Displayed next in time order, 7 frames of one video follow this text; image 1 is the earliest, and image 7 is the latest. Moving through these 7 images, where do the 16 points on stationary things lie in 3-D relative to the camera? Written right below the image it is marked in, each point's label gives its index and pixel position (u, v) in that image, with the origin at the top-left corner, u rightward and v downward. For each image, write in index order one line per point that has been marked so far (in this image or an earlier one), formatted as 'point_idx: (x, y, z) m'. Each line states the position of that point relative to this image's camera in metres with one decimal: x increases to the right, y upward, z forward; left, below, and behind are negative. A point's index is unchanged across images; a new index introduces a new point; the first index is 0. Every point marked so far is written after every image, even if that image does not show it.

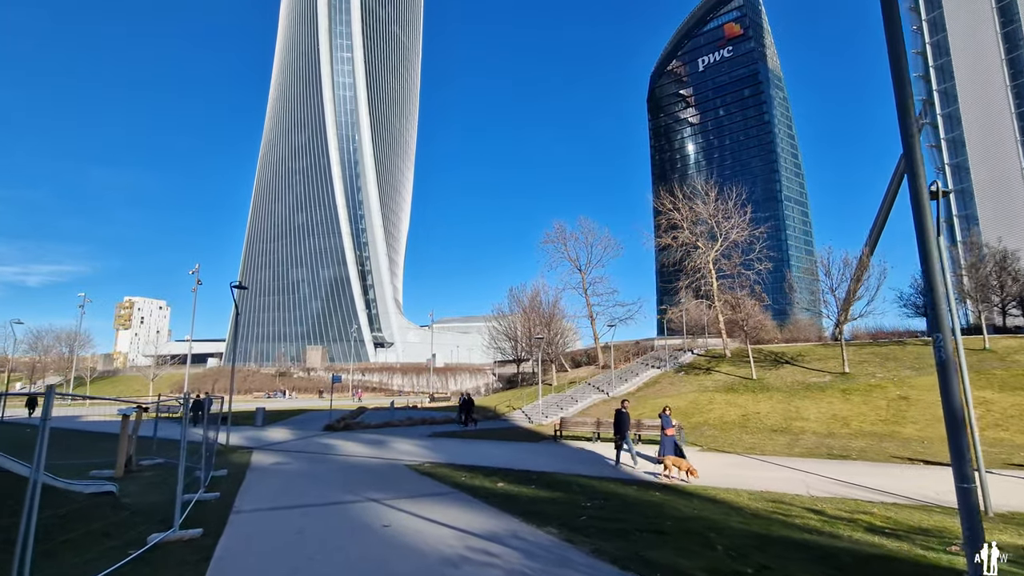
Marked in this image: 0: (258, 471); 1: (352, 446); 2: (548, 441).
0: (-6.2, -4.5, +12.5) m
1: (-5.2, -5.2, +16.7) m
2: (+1.2, -5.2, +17.4) m
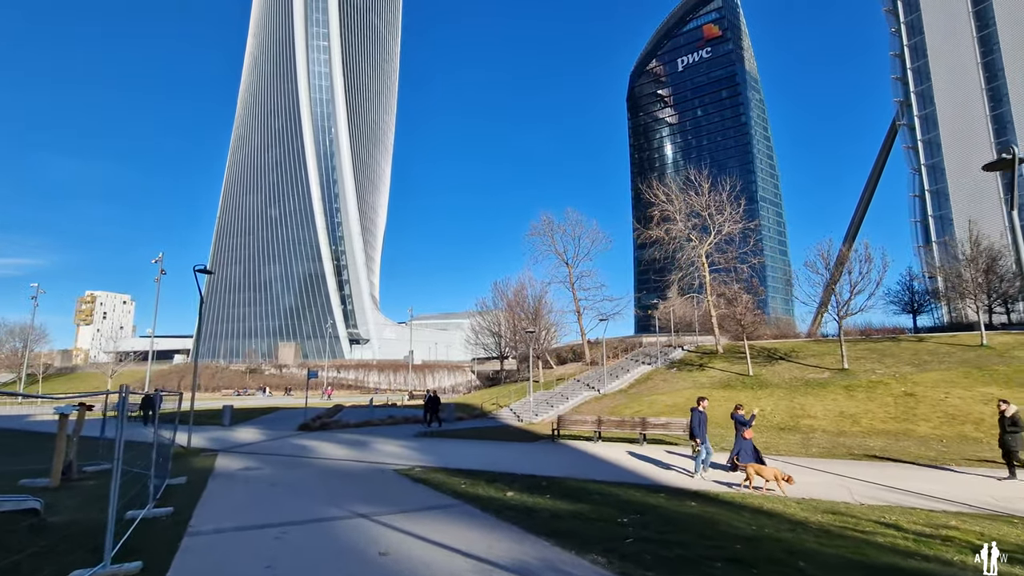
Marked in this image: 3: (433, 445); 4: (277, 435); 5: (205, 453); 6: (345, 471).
0: (-6.2, -4.1, +10.8) m
1: (-5.4, -4.7, +15.1) m
2: (+1.0, -4.8, +16.1) m
3: (-2.4, -4.8, +15.7) m
4: (-8.5, -5.4, +18.6) m
5: (-8.6, -4.7, +14.3) m
6: (-3.7, -4.1, +11.4) m
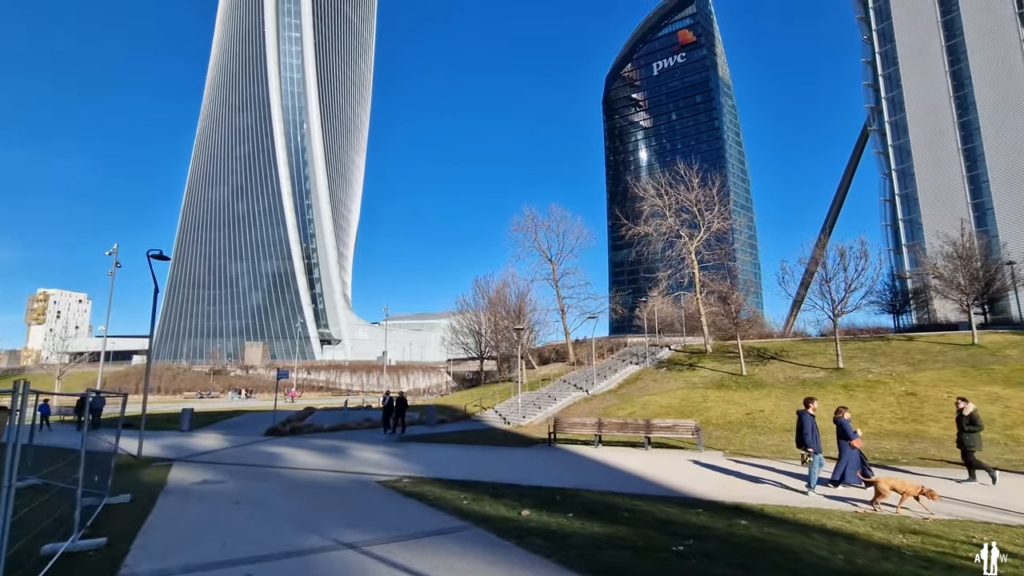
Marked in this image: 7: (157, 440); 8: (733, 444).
0: (-6.1, -3.8, +9.2) m
1: (-5.5, -4.4, +13.5) m
2: (+0.8, -4.6, +14.8) m
3: (-2.6, -4.6, +14.3) m
4: (-8.9, -5.0, +16.8) m
5: (-8.7, -4.3, +12.6) m
6: (-3.7, -3.8, +9.9) m
7: (-11.6, -5.0, +16.8) m
8: (+6.4, -4.6, +14.9) m
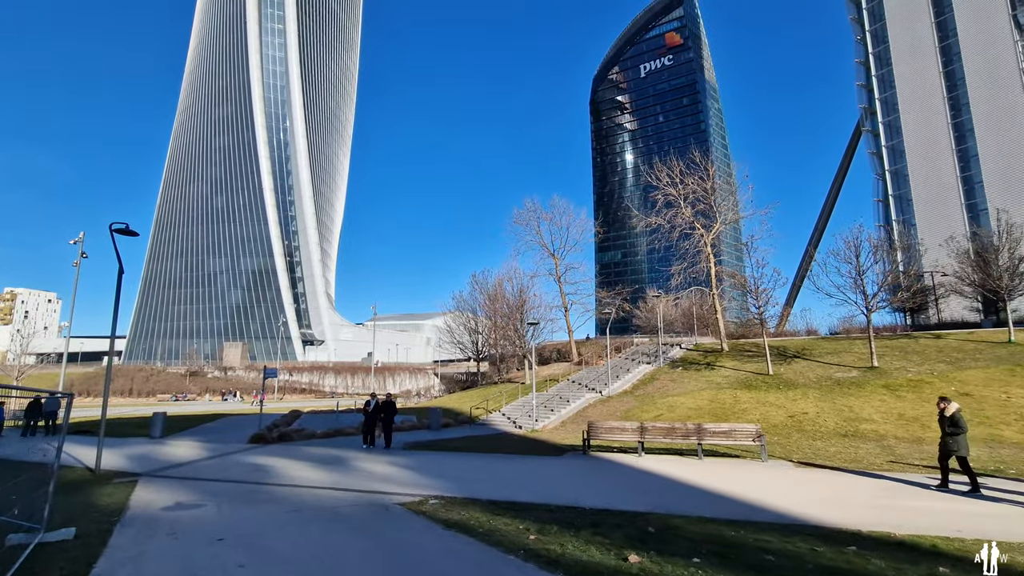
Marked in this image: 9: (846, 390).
0: (-5.2, -3.3, +7.0) m
1: (-4.8, -4.0, +11.4) m
2: (+1.6, -4.2, +12.8) m
3: (-1.9, -4.2, +12.2) m
4: (-8.2, -4.6, +14.5) m
5: (-7.9, -3.9, +10.3) m
6: (-2.8, -3.4, +7.8) m
7: (-11.0, -4.5, +14.4) m
8: (+7.1, -4.2, +13.1) m
9: (+12.4, -3.8, +19.0) m
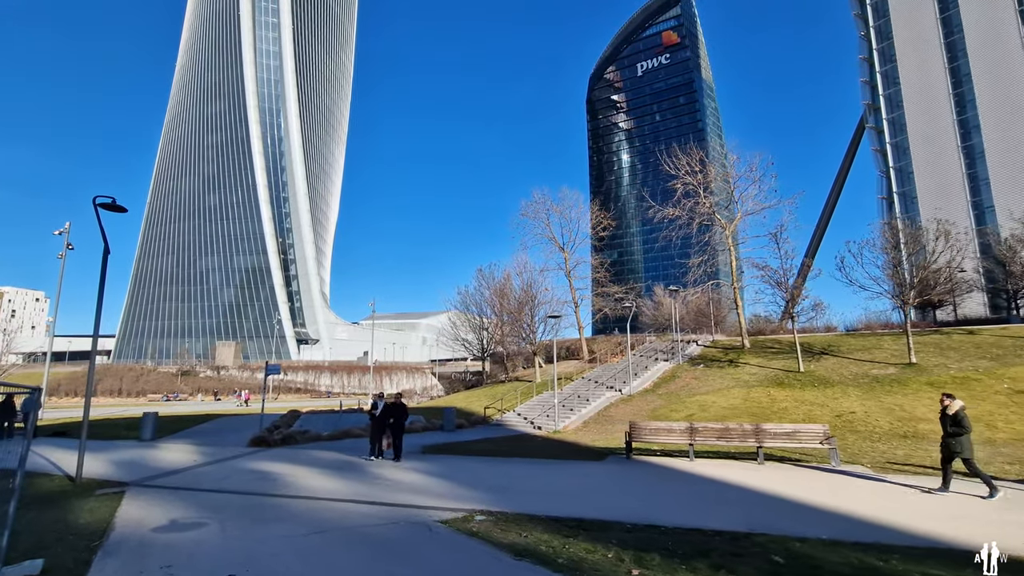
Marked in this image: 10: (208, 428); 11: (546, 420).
0: (-4.3, -3.0, +5.6) m
1: (-3.9, -3.7, +10.0) m
2: (+2.3, -3.8, +11.5) m
3: (-1.1, -3.8, +10.9) m
4: (-7.5, -4.3, +13.1) m
5: (-7.1, -3.6, +8.9) m
6: (-1.9, -3.0, +6.5) m
7: (-10.2, -4.2, +12.9) m
8: (+7.9, -3.9, +11.9) m
9: (+13.1, -3.5, +17.8) m
10: (-11.8, -5.4, +19.8) m
11: (+1.3, -5.0, +19.5) m
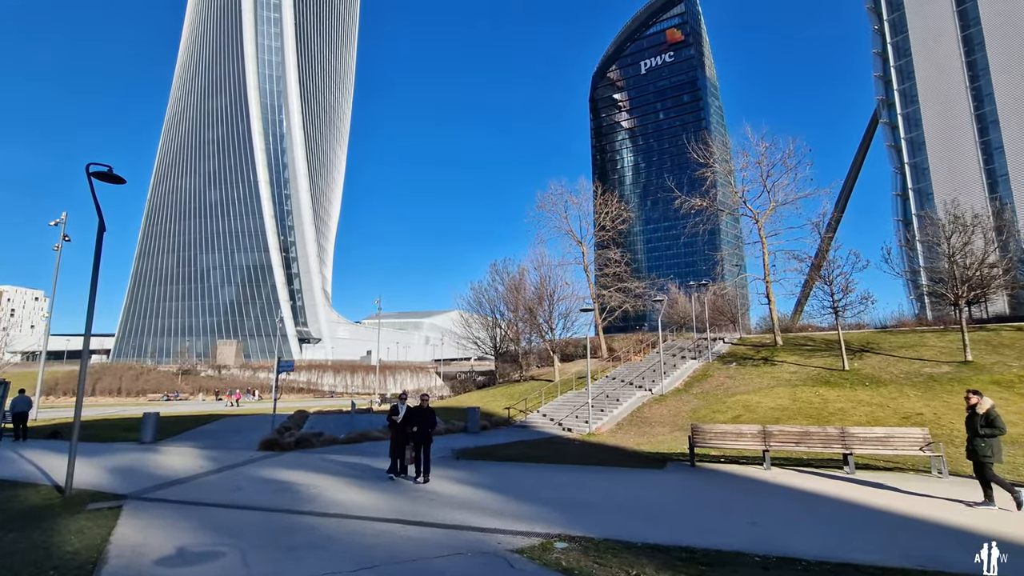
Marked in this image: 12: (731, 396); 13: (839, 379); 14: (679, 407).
0: (-3.4, -2.7, +4.3) m
1: (-3.0, -3.3, +8.6) m
2: (+3.3, -3.5, +10.2) m
3: (-0.1, -3.5, +9.5) m
4: (-6.5, -4.0, +11.7) m
5: (-6.1, -3.2, +7.5) m
6: (-1.0, -2.7, +5.1) m
7: (-9.2, -3.9, +11.6) m
8: (+8.9, -3.6, +10.6) m
9: (+14.1, -3.2, +16.5) m
10: (-10.8, -5.1, +18.5) m
11: (+2.2, -4.7, +18.2) m
12: (+7.8, -3.9, +18.4) m
13: (+11.9, -3.3, +18.6) m
14: (+6.0, -4.2, +18.3) m
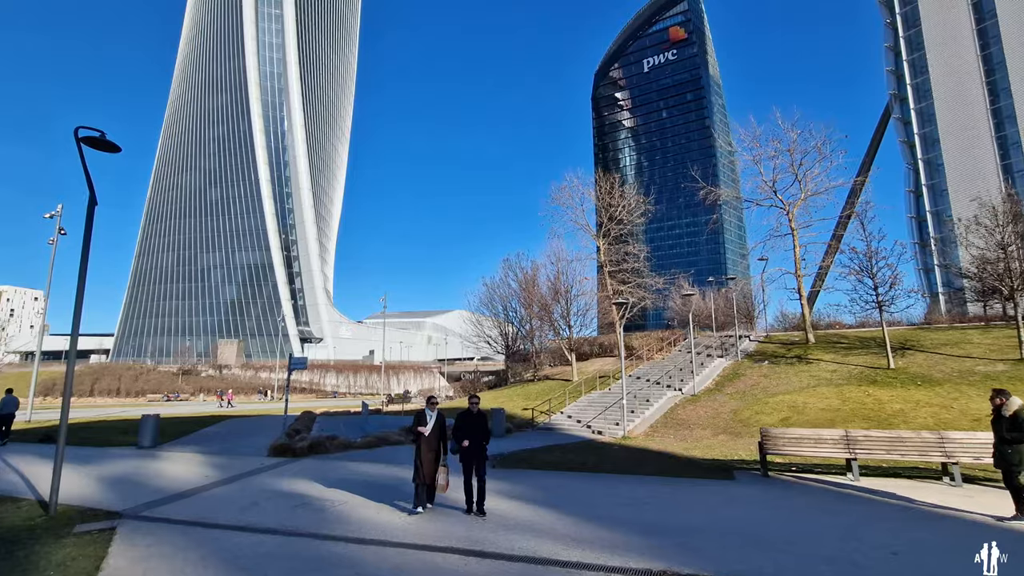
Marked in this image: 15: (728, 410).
0: (-2.5, -2.4, +3.1) m
1: (-2.1, -3.1, +7.4) m
2: (+4.2, -3.3, +9.0) m
3: (+0.8, -3.3, +8.3) m
4: (-5.6, -3.7, +10.5) m
5: (-5.2, -3.0, +6.3) m
6: (-0.1, -2.5, +3.9) m
7: (-8.4, -3.6, +10.4) m
8: (+9.7, -3.3, +9.3) m
9: (+14.9, -3.0, +15.2) m
10: (-10.0, -4.9, +17.3) m
11: (+3.1, -4.5, +17.0) m
12: (+8.7, -3.7, +17.2) m
13: (+12.8, -3.1, +17.4) m
14: (+6.8, -4.0, +17.1) m
15: (+7.0, -4.0, +16.7) m
